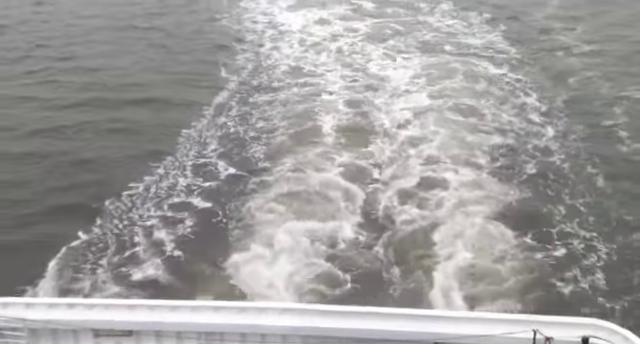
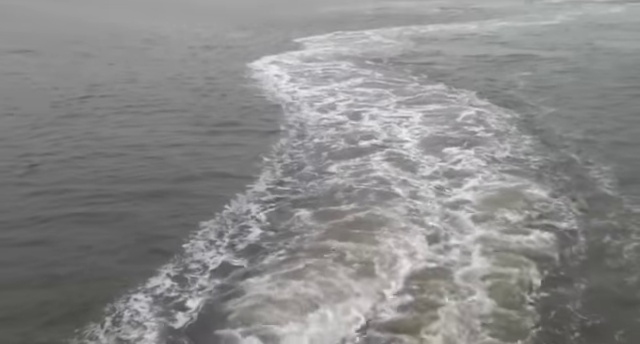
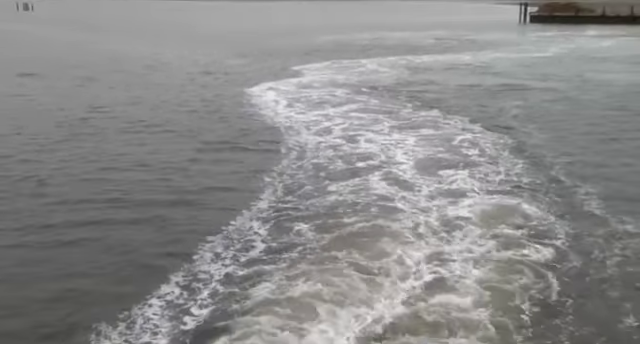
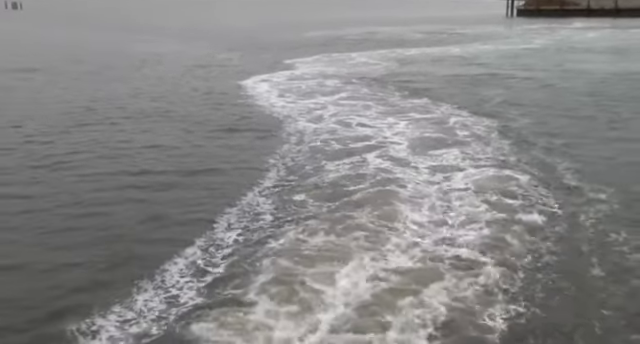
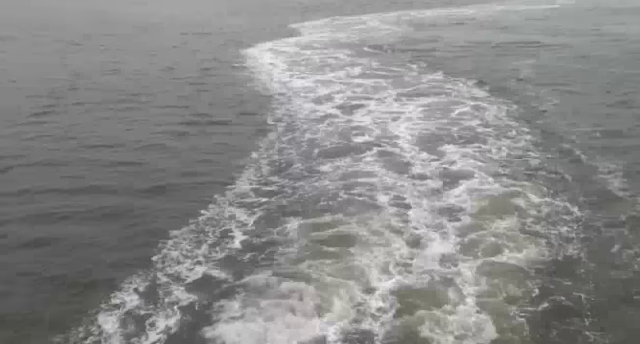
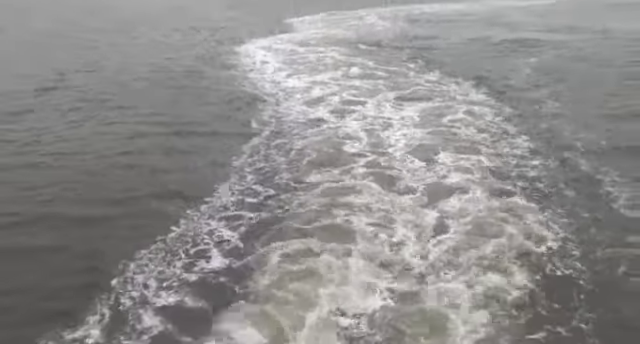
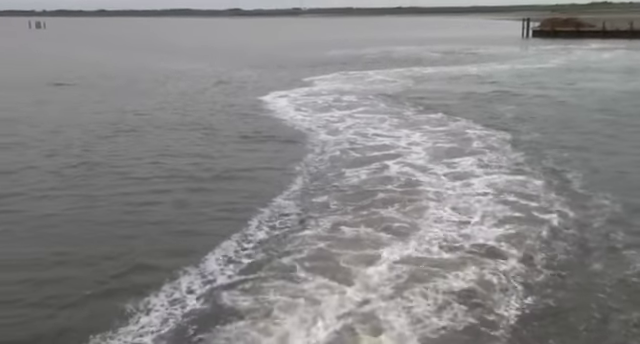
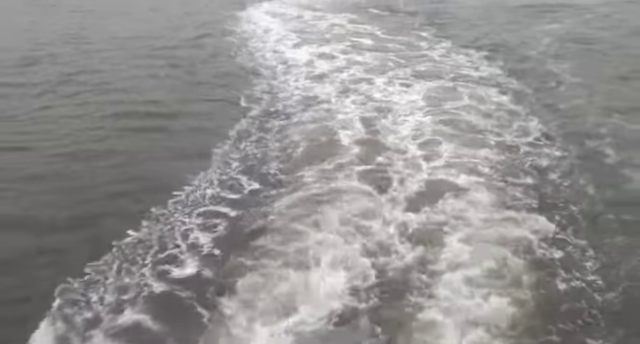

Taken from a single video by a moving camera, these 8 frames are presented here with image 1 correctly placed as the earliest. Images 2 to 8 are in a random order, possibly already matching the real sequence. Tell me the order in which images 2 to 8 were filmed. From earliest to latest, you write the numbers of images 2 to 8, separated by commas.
8, 6, 5, 2, 3, 4, 7
